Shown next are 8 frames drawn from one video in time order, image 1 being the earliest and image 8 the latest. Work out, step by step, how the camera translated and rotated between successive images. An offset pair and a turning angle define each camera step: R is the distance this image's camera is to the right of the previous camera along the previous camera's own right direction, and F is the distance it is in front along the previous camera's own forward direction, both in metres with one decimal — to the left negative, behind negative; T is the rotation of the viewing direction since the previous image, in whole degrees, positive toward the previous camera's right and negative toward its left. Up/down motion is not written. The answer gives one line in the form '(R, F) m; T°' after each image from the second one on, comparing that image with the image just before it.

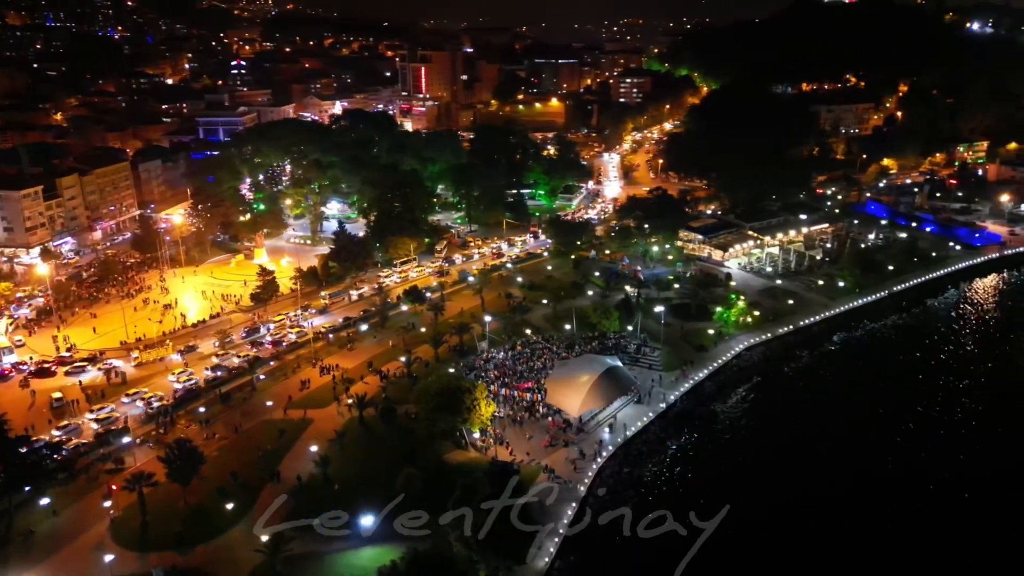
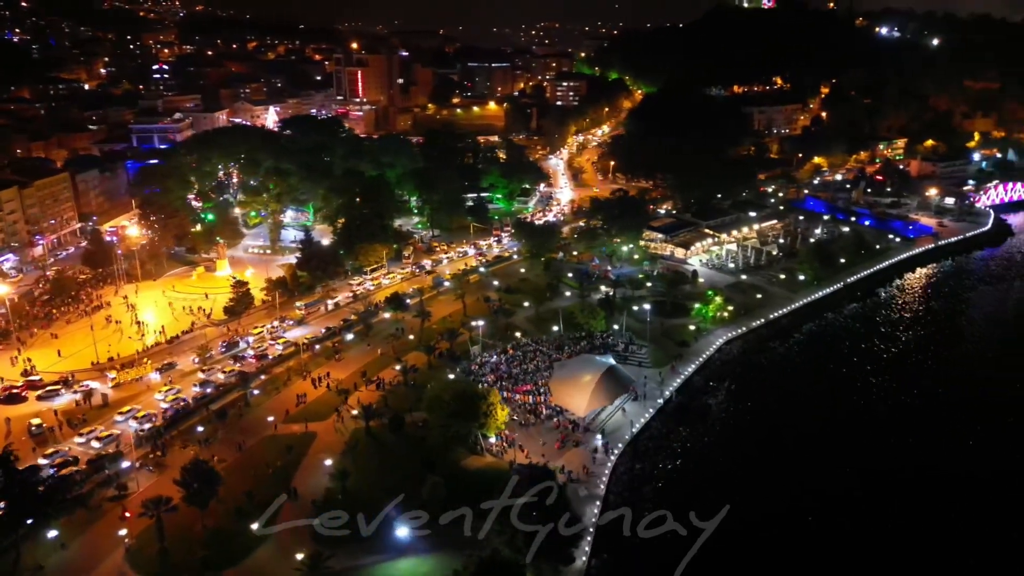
(-1.7, 0.0) m; +6°
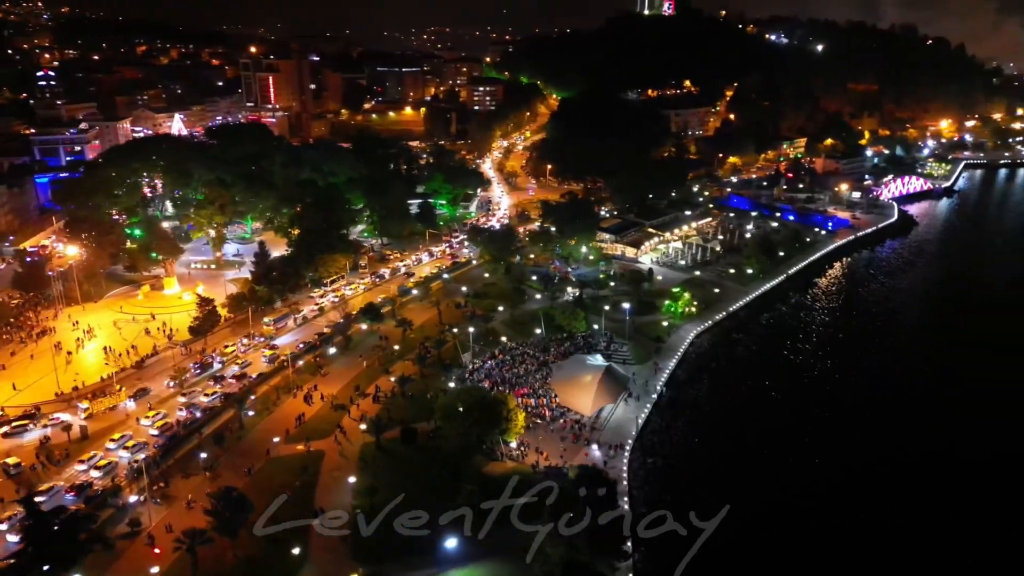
(-2.3, 0.0) m; +8°
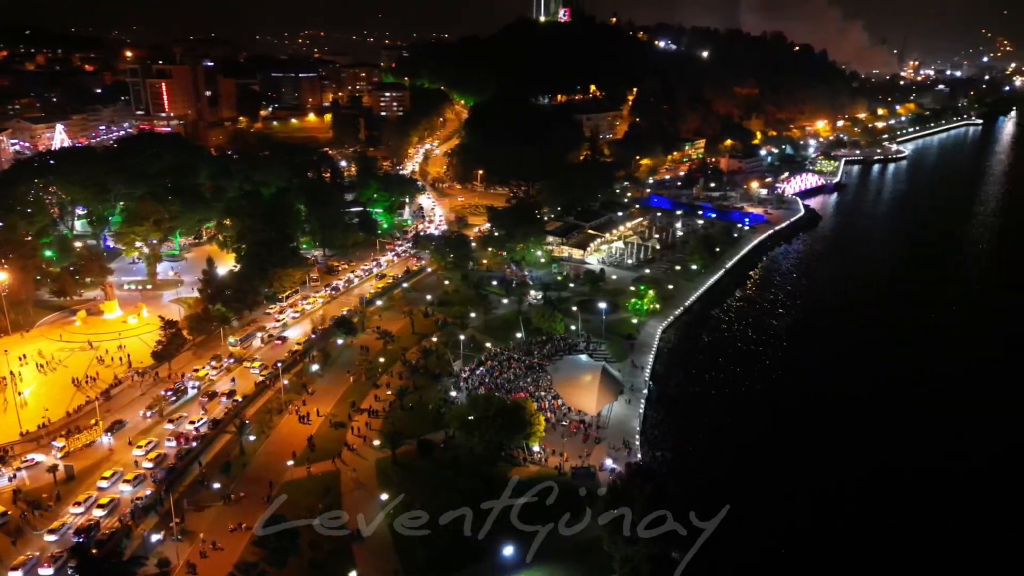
(-2.6, +0.1) m; +9°
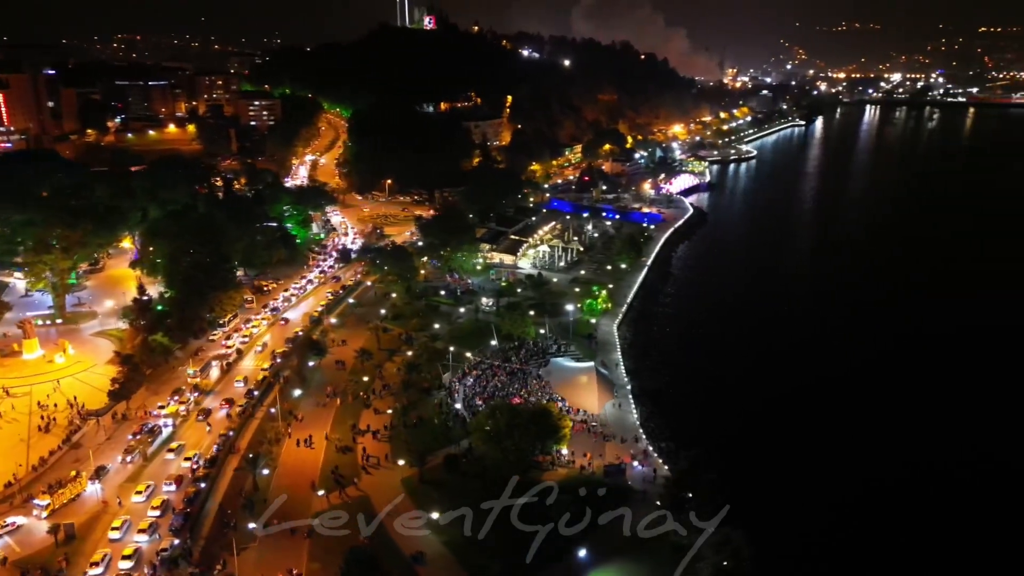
(-3.5, +0.2) m; +12°
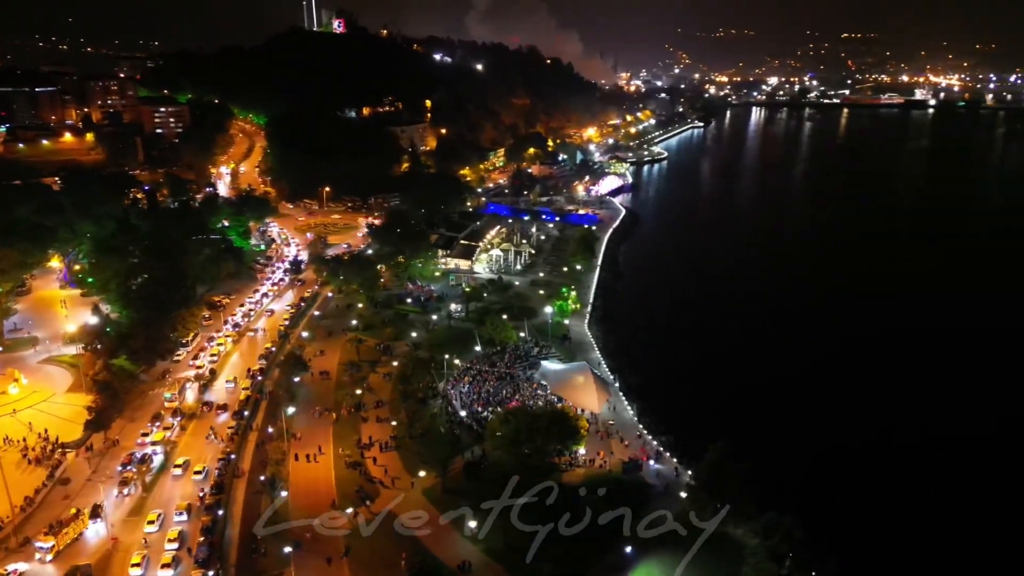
(-2.3, +0.1) m; +8°
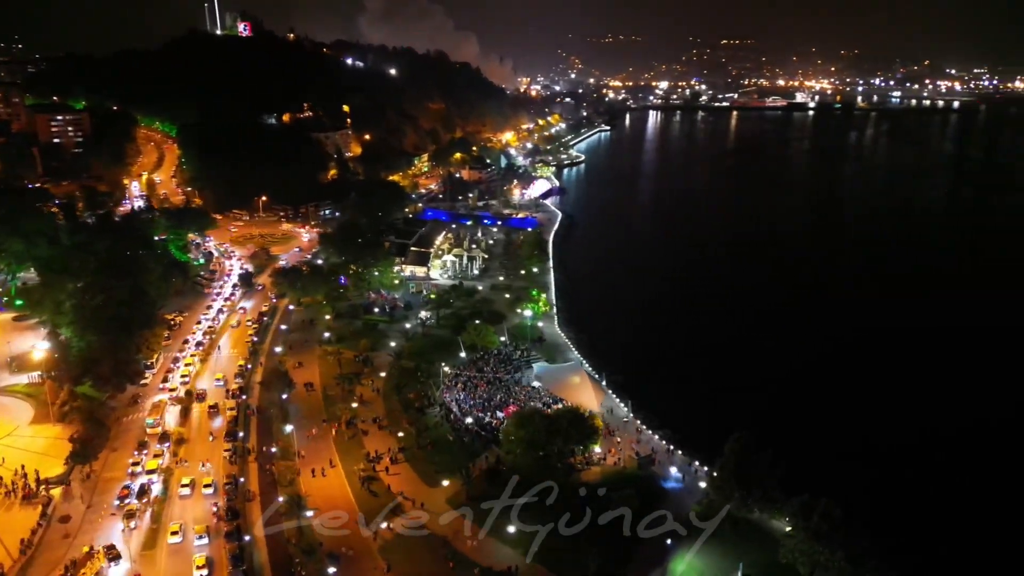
(-2.3, 0.0) m; +8°
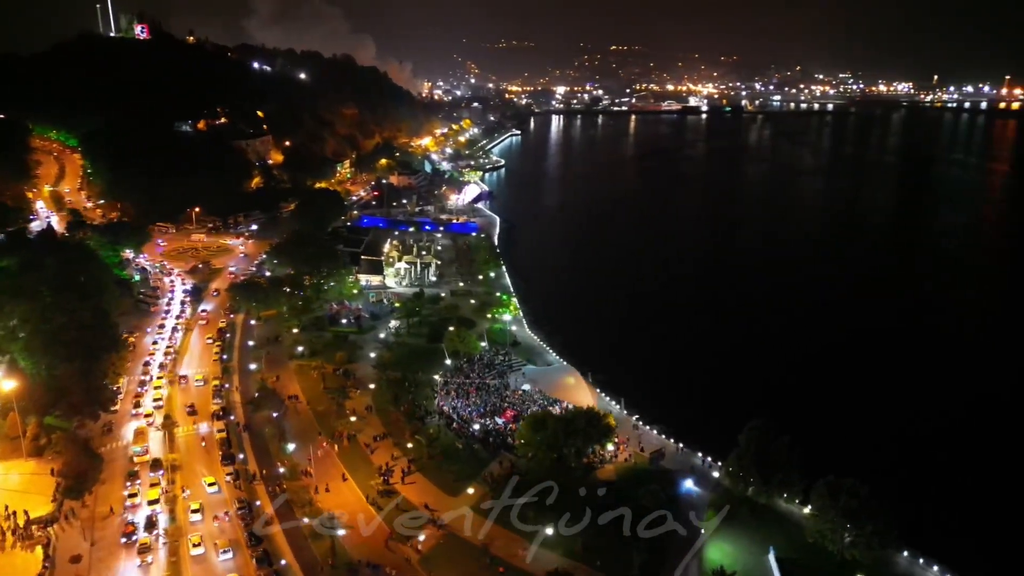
(-2.3, +0.1) m; +7°
